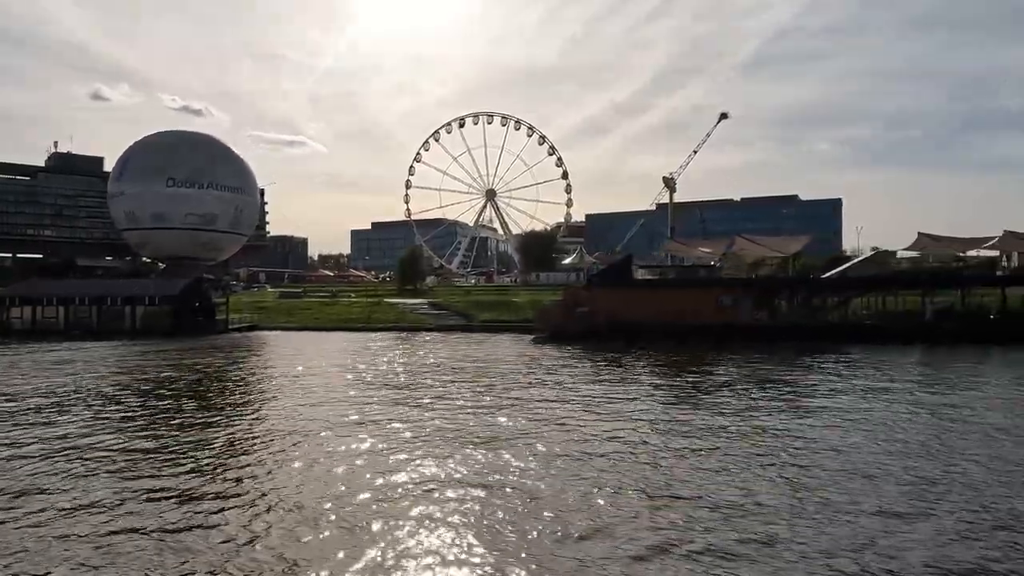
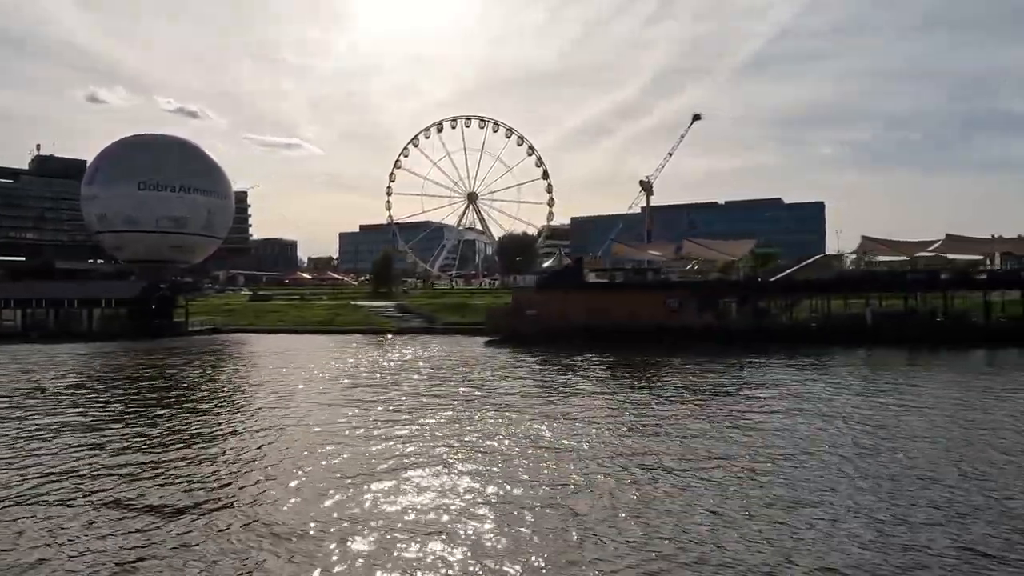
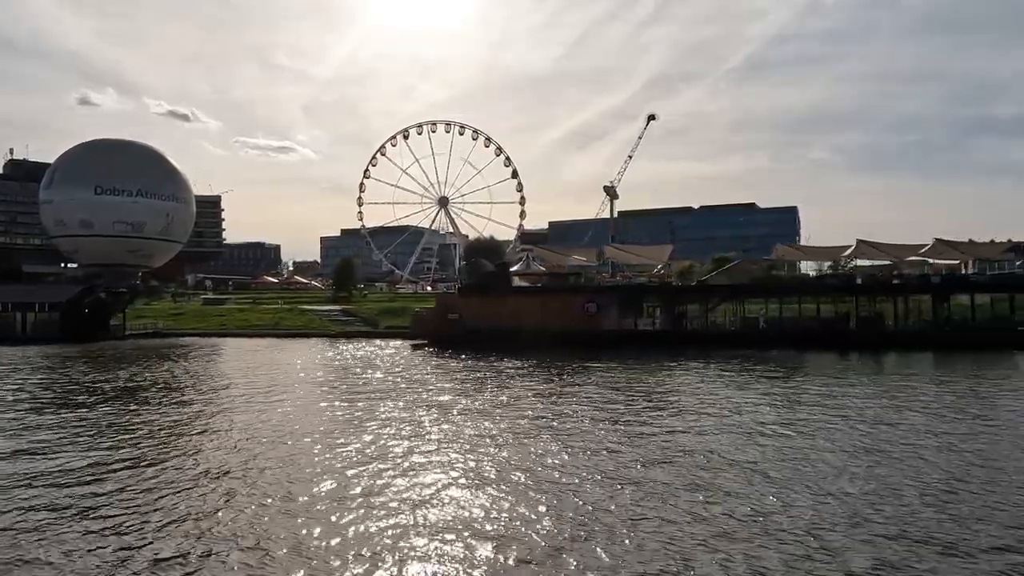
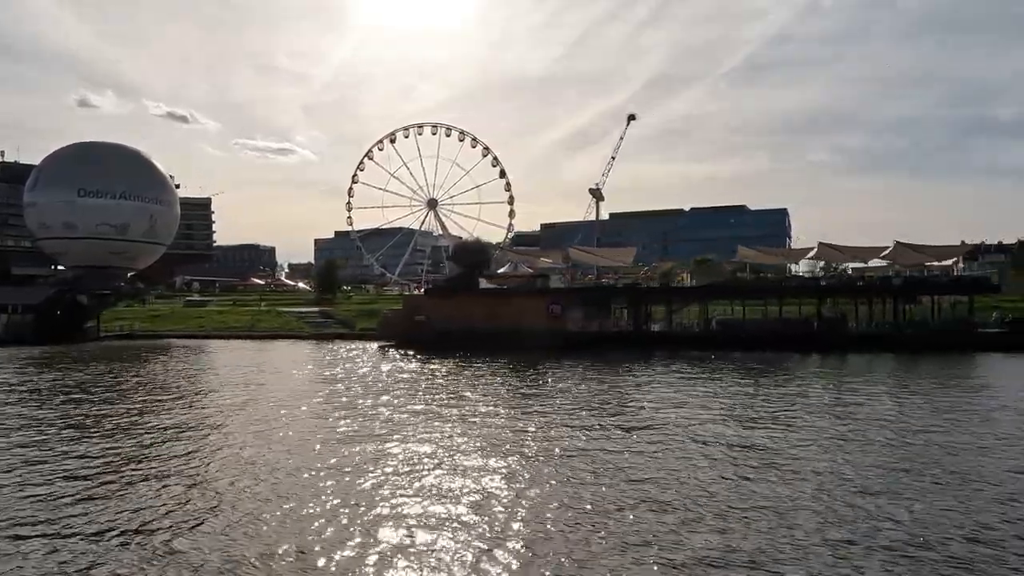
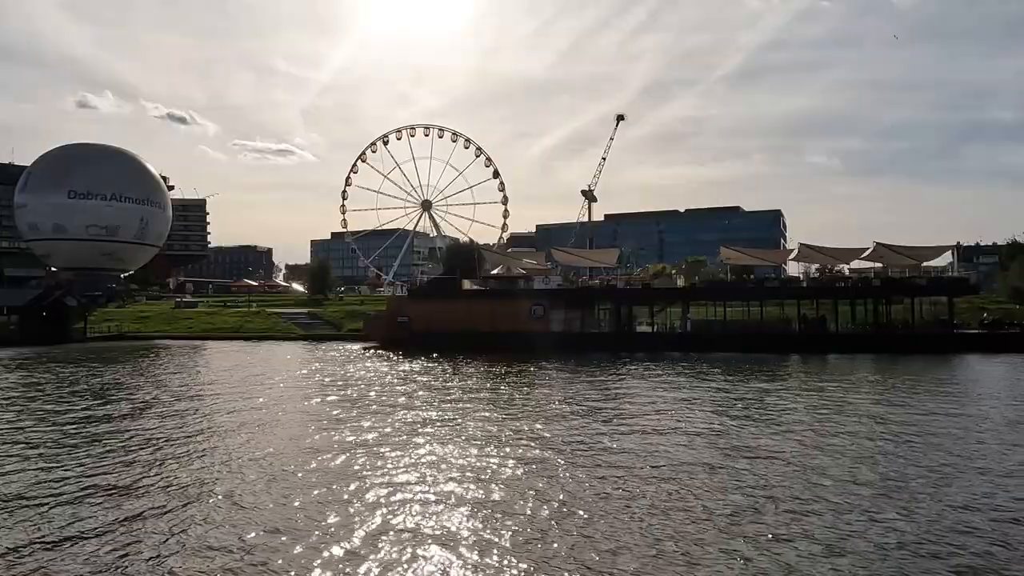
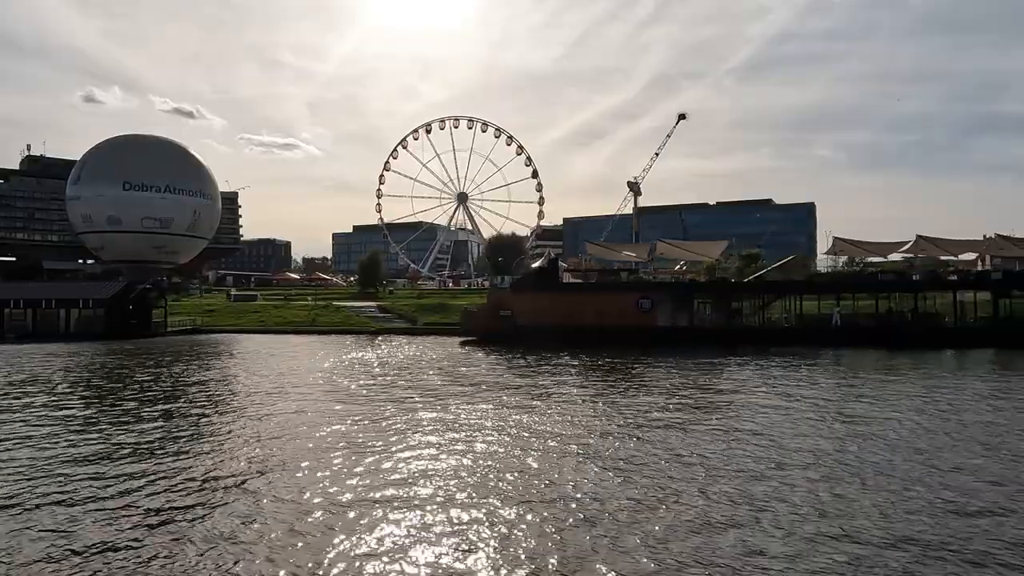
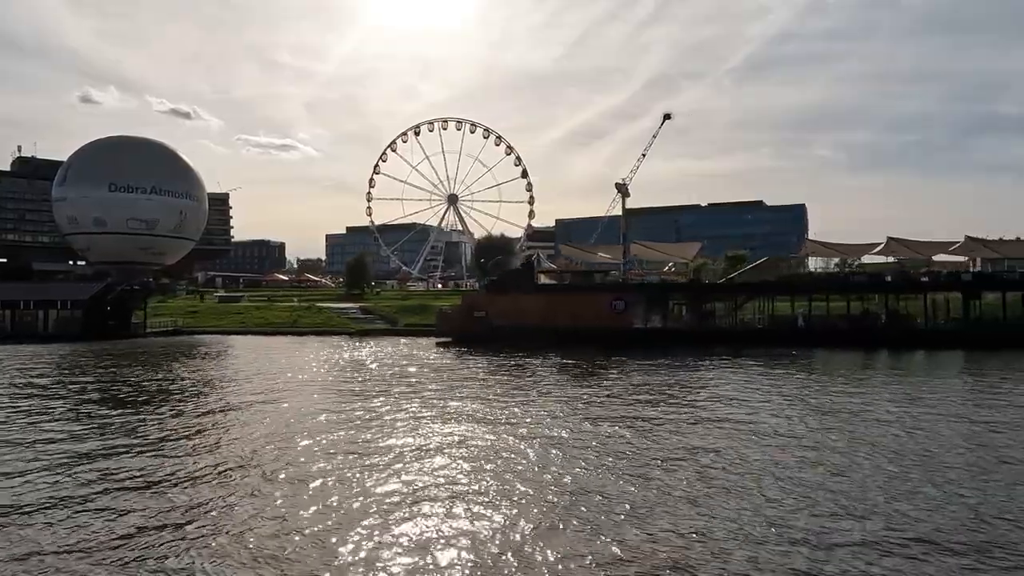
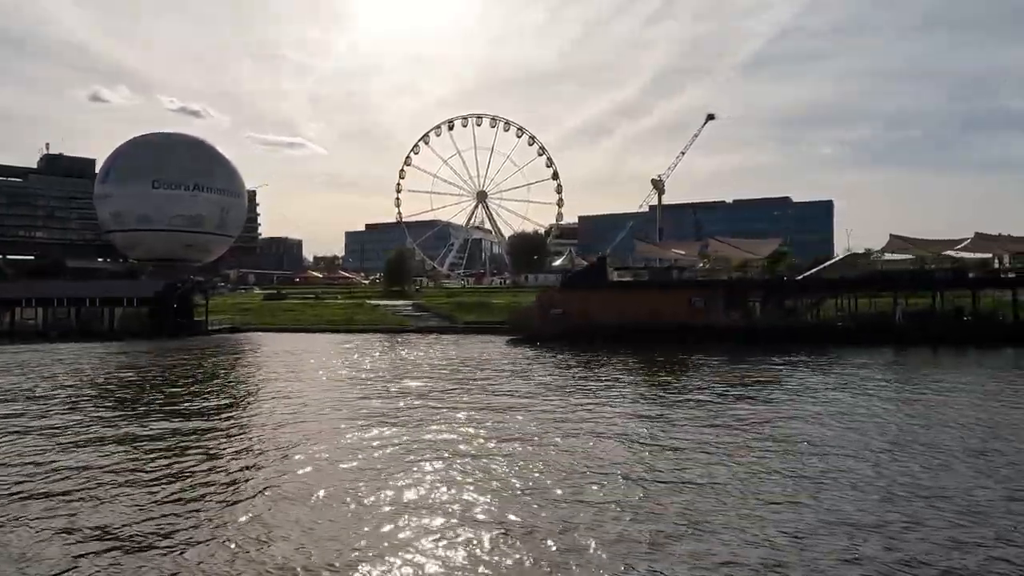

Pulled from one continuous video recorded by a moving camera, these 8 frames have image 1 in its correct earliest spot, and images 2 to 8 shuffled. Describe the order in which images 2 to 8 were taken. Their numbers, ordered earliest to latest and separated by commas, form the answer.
8, 2, 6, 7, 3, 4, 5
